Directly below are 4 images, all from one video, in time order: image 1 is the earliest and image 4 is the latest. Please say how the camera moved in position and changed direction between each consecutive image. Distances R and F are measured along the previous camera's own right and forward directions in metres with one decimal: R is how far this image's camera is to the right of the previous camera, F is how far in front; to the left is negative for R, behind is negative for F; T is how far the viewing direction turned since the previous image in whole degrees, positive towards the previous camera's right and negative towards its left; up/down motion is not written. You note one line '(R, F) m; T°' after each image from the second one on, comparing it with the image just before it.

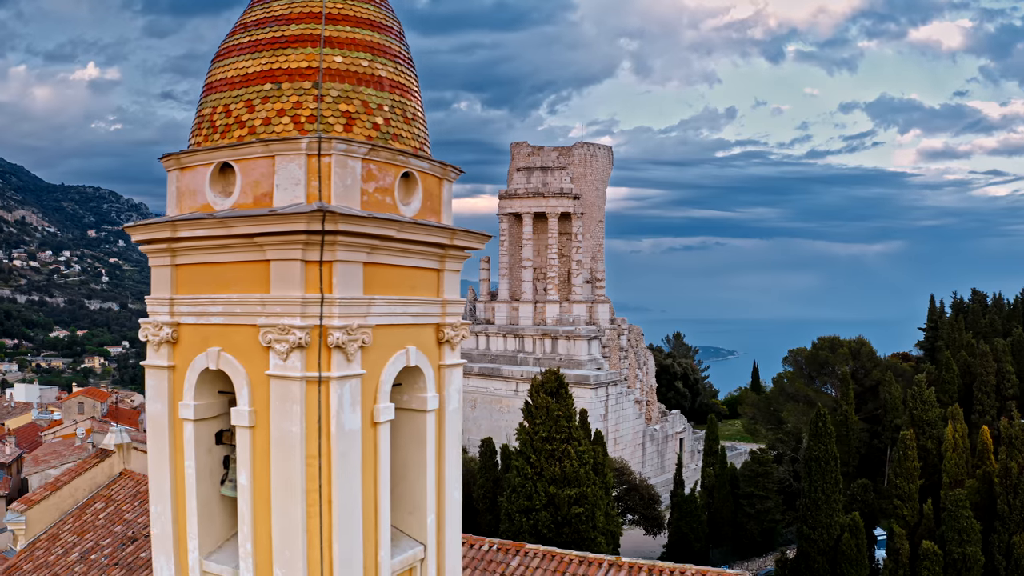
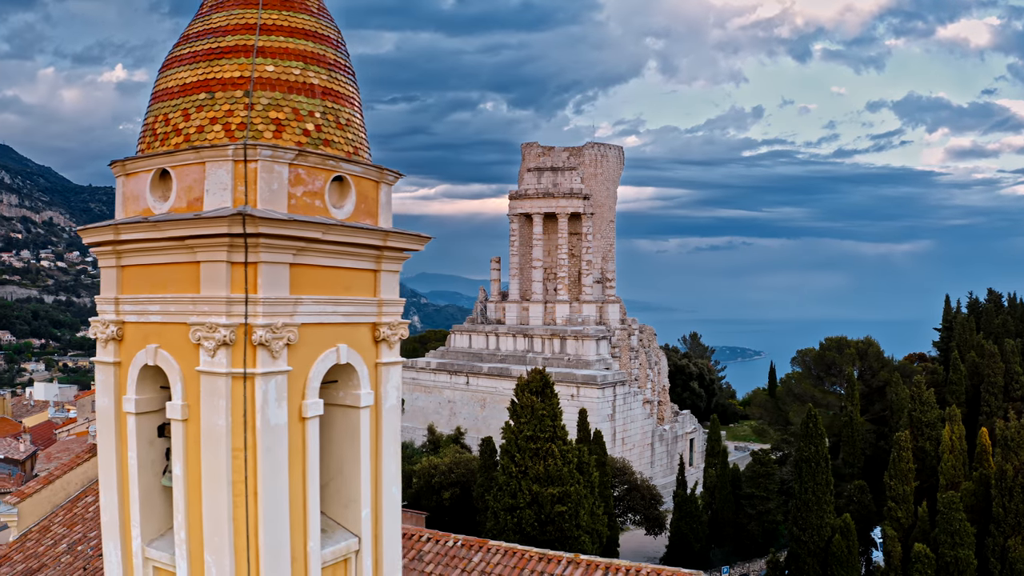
(+0.6, -0.2) m; -1°
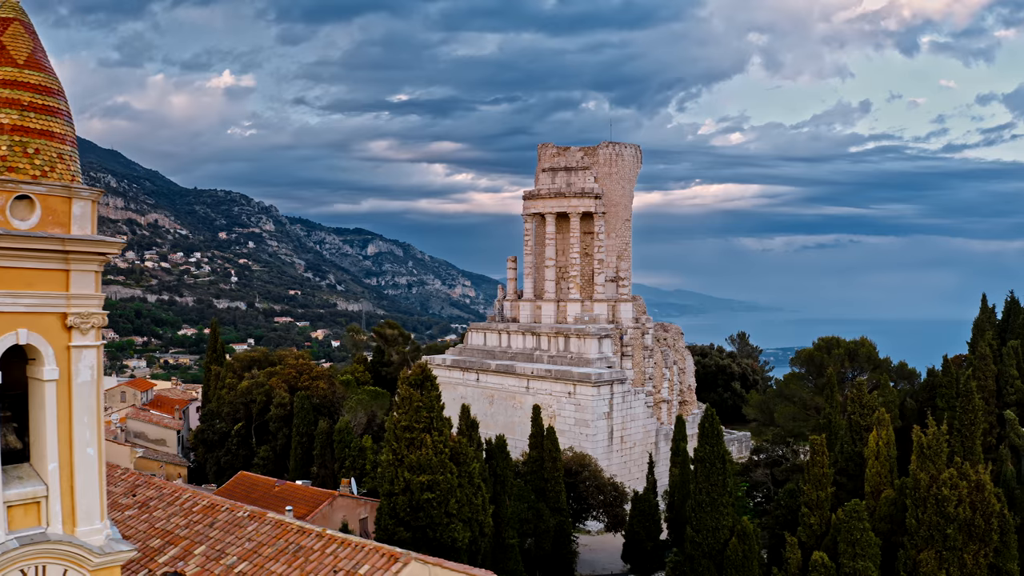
(+3.2, -1.0) m; -4°
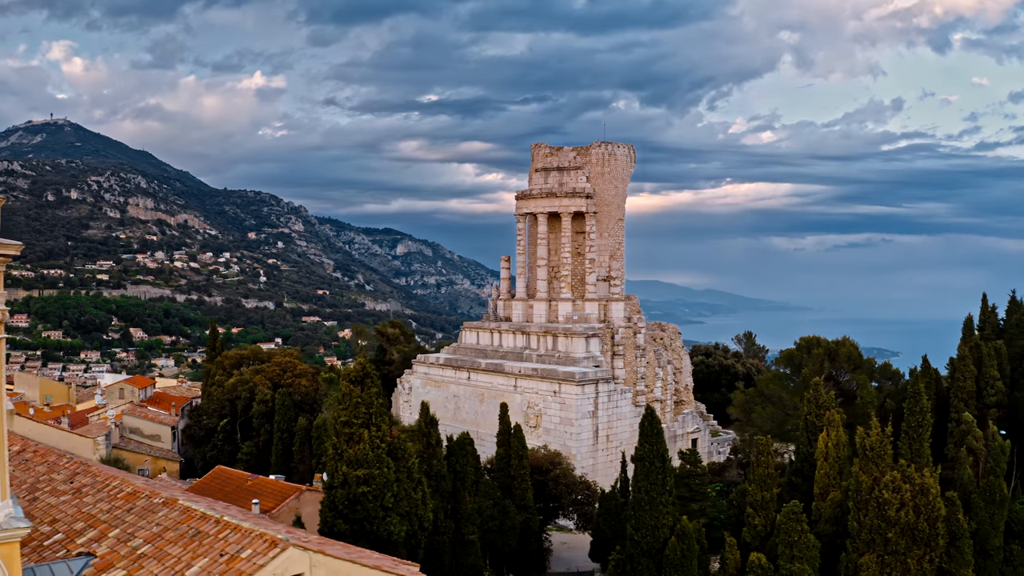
(+1.4, -0.6) m; -1°
